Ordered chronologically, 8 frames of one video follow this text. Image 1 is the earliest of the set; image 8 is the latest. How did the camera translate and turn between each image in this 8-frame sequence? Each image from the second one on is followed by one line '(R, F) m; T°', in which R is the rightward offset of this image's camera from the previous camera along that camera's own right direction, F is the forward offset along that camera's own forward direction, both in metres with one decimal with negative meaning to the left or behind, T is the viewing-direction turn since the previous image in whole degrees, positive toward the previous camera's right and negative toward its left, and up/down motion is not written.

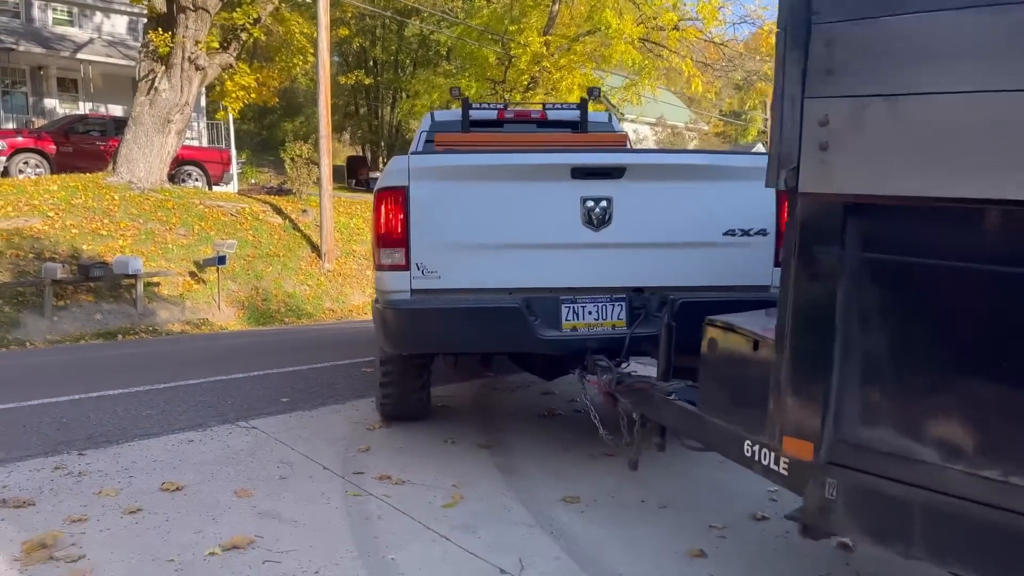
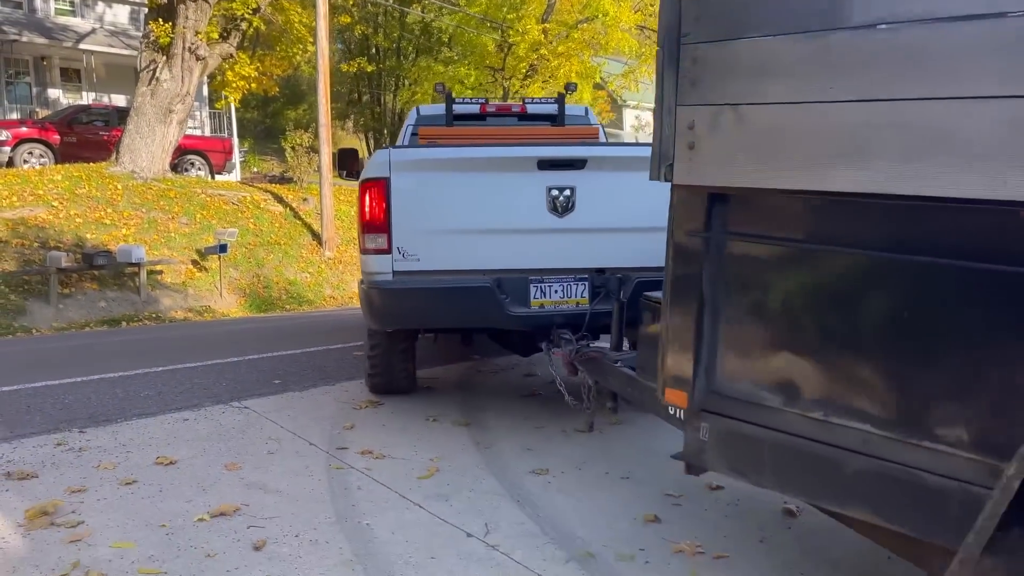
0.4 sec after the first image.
(+0.2, -0.3) m; 0°
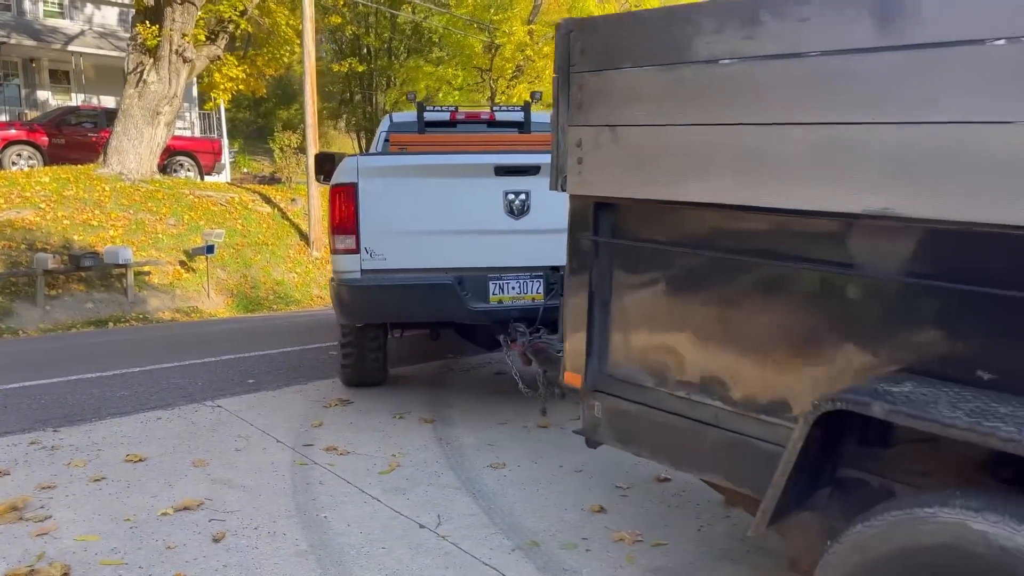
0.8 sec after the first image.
(+0.2, -0.2) m; 0°
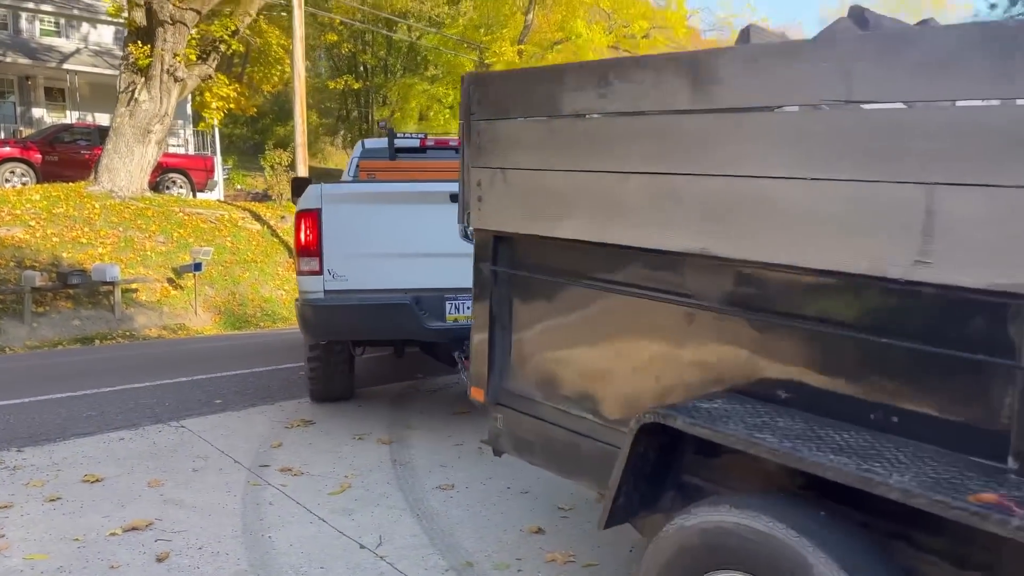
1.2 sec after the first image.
(+0.3, -0.1) m; 0°
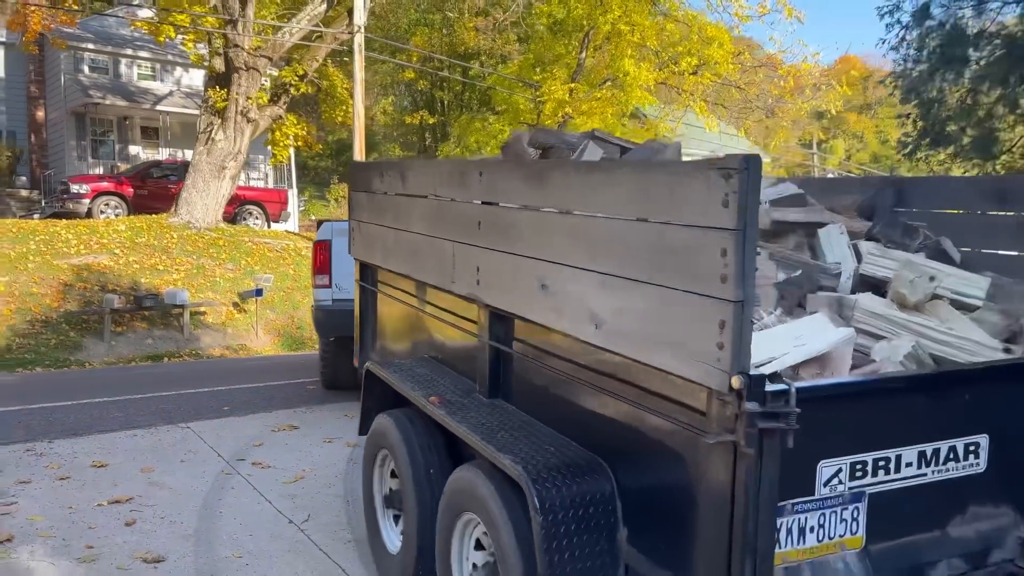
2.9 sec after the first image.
(+1.1, -0.8) m; -6°
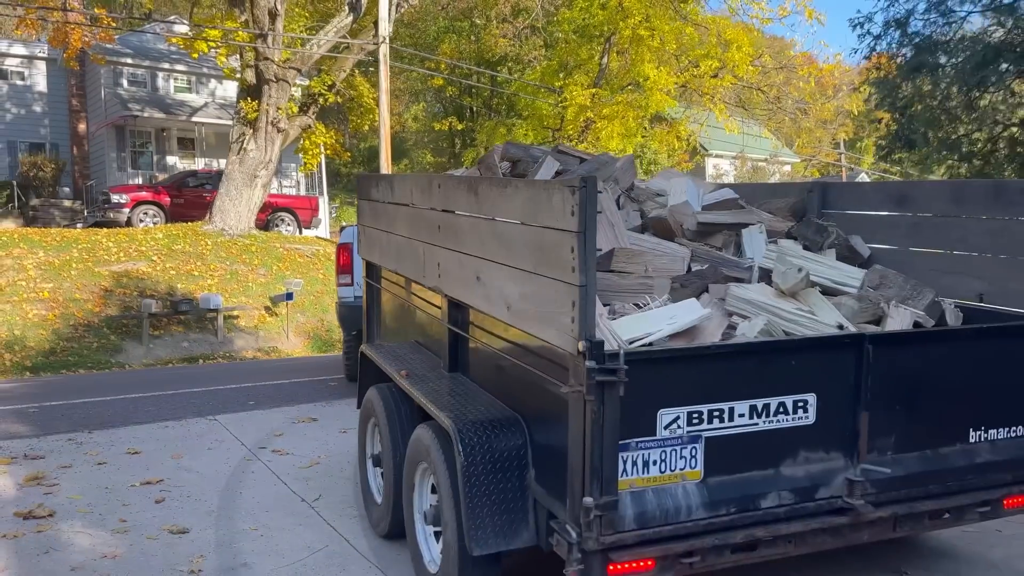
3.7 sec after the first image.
(+0.3, -0.4) m; -2°
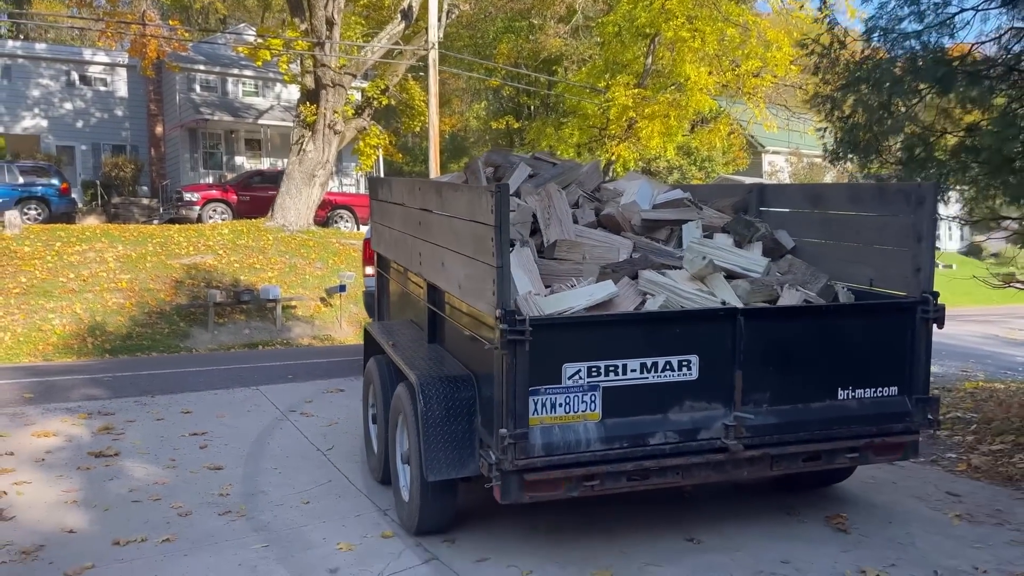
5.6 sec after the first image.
(+0.7, -1.0) m; -5°
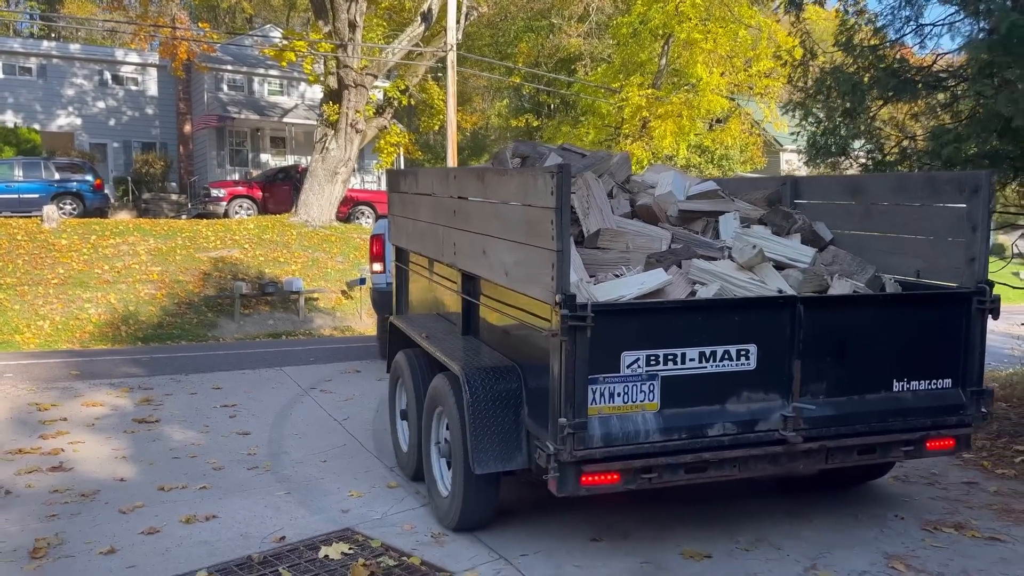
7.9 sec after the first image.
(+0.2, -0.7) m; -2°
